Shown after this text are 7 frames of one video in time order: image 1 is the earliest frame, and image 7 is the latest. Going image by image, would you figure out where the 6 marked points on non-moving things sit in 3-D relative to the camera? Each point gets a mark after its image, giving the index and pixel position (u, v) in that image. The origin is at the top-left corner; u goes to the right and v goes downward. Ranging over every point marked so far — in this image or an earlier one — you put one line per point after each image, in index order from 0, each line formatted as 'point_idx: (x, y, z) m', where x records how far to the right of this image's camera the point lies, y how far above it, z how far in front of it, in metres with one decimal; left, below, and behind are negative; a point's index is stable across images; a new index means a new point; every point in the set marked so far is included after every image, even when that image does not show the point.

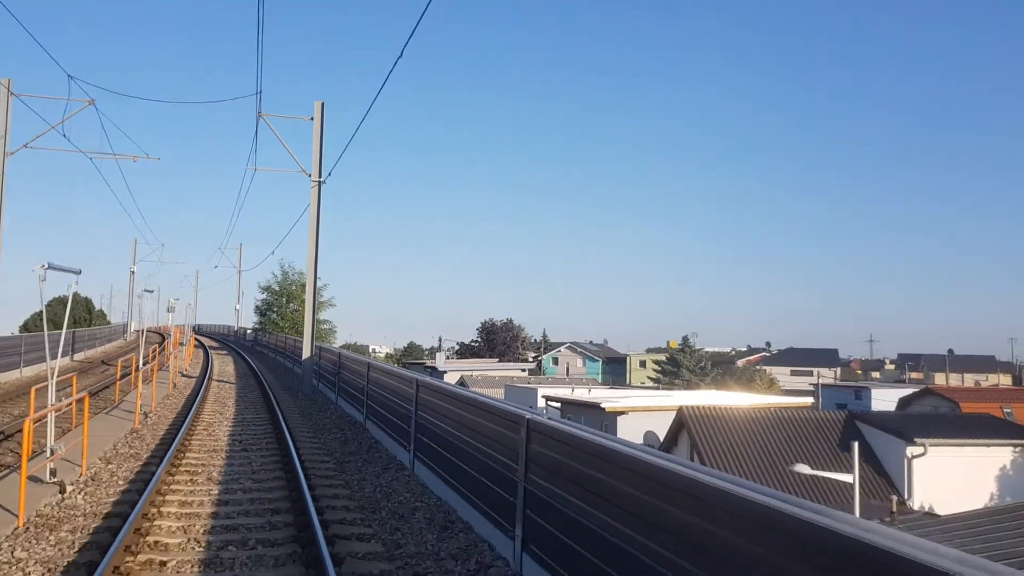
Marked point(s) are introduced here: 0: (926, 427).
0: (+10.4, -3.5, +19.9) m
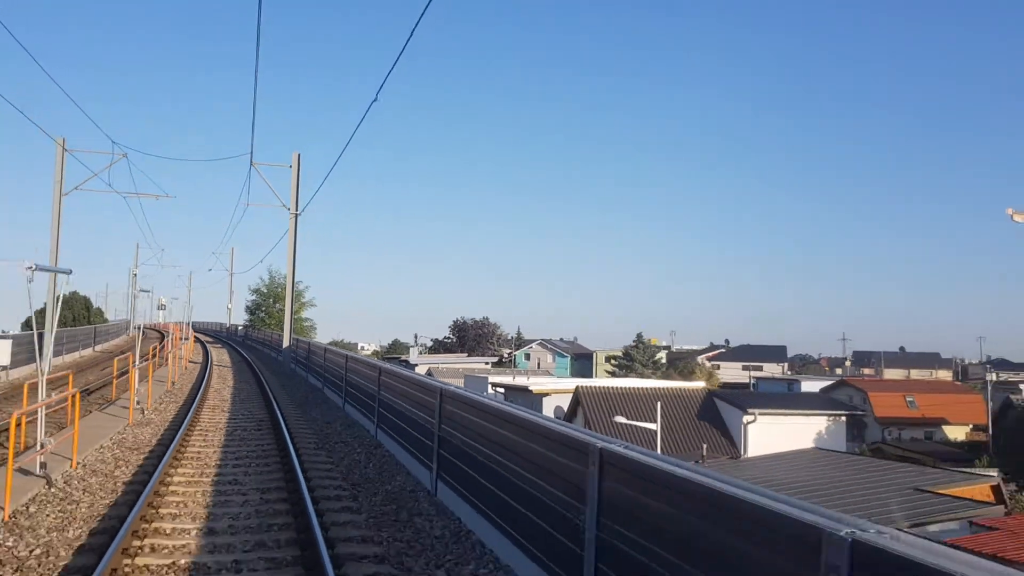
0: (+8.3, -3.7, +25.9) m
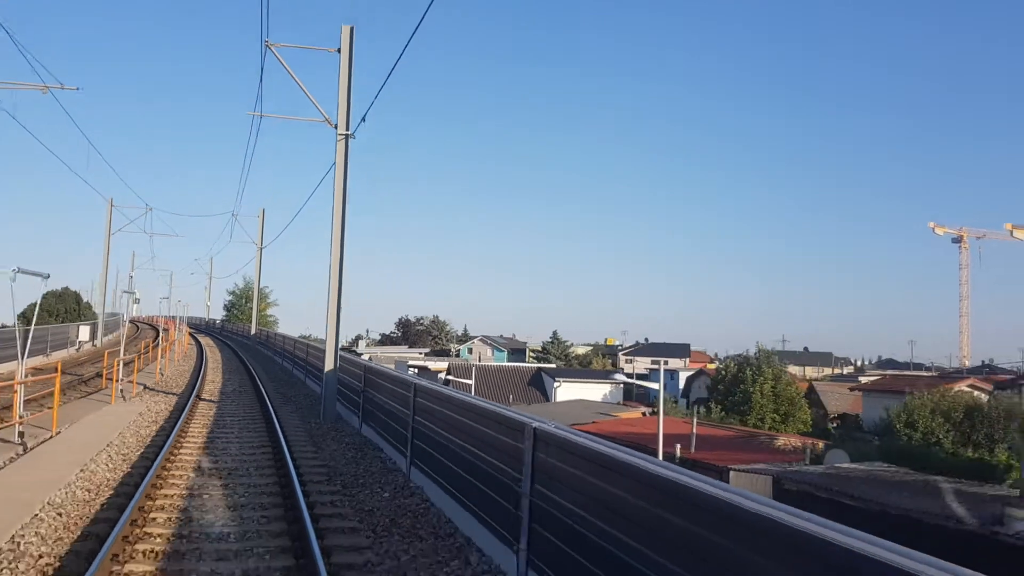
0: (+3.0, -4.3, +39.2) m
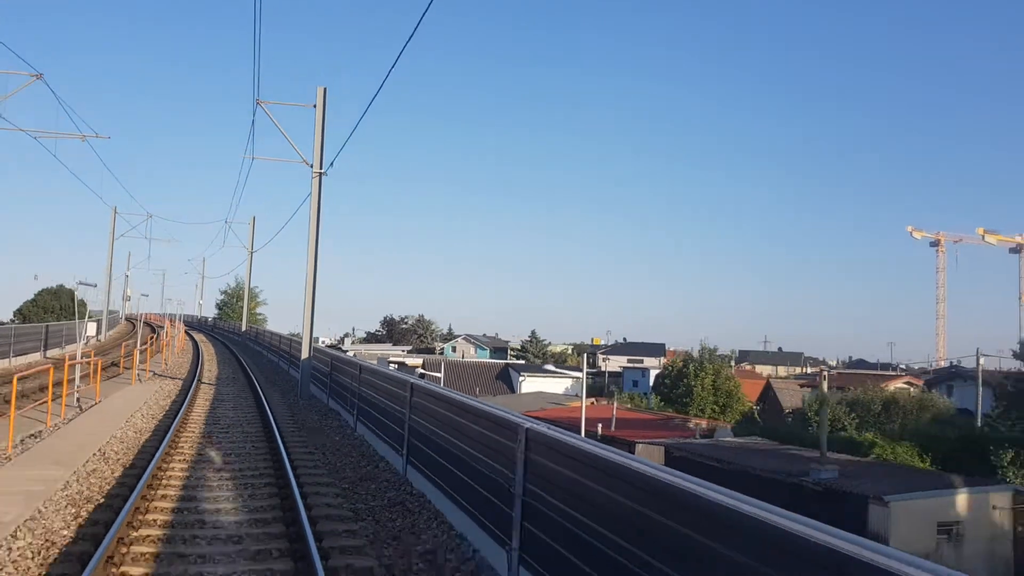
0: (+1.4, -4.5, +42.9) m
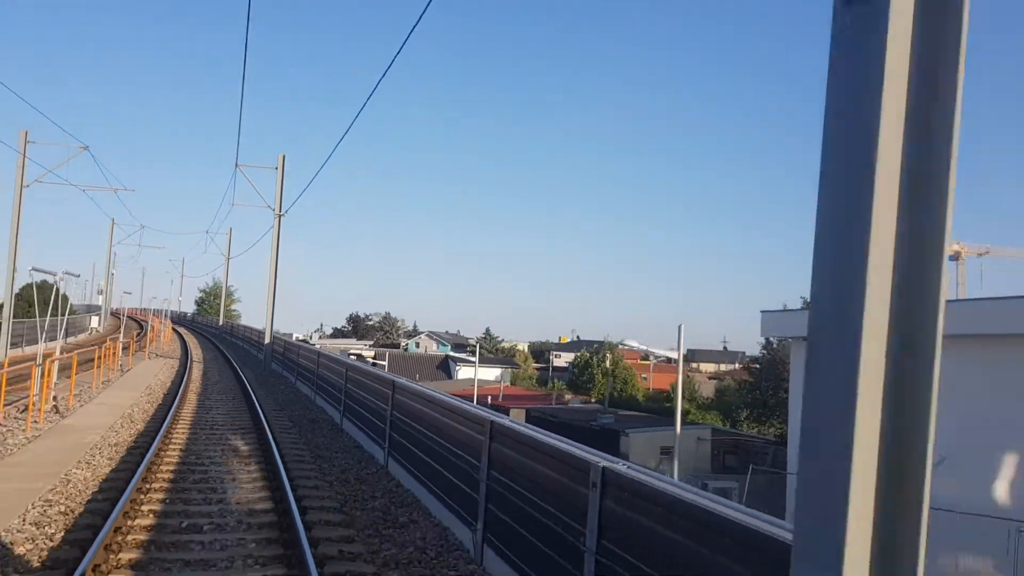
0: (-2.6, -4.7, +50.5) m
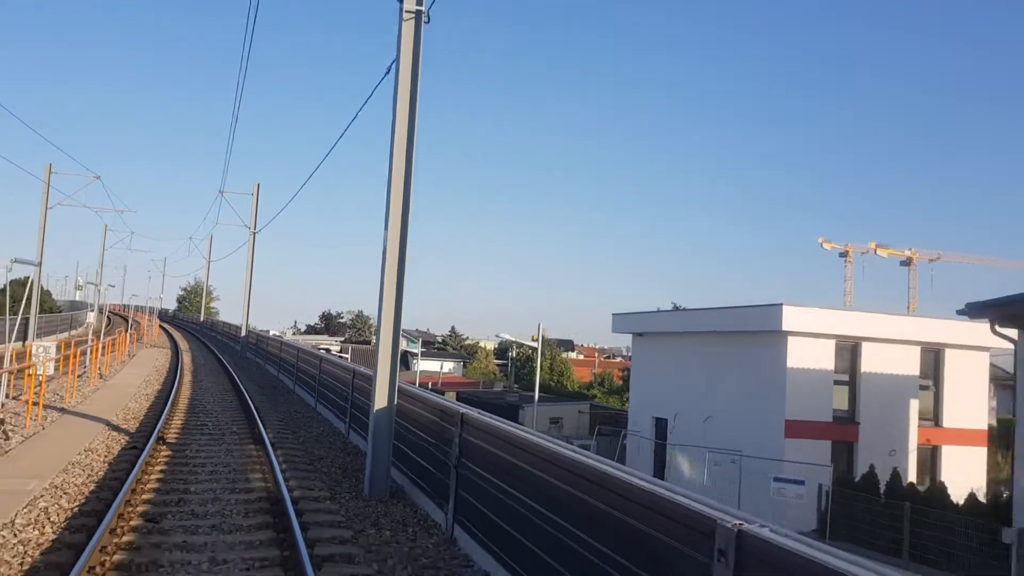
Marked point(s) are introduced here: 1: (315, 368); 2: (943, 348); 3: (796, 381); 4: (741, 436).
0: (-5.9, -4.8, +56.5) m
1: (-4.3, -1.8, +17.7) m
2: (+10.2, -1.4, +18.7) m
3: (+6.2, -2.0, +17.4) m
4: (+5.3, -3.4, +18.3) m
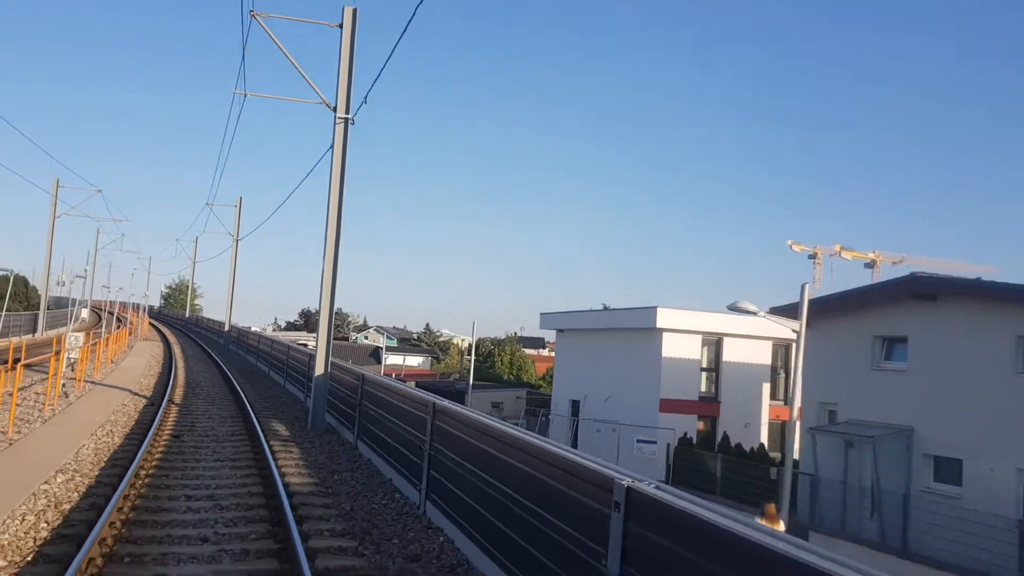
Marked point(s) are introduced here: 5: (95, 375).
0: (-8.7, -4.8, +60.8) m
1: (-6.2, -1.9, +22.1) m
2: (+8.2, -1.6, +23.3) m
3: (+4.3, -2.2, +22.0) m
4: (+3.4, -3.6, +22.9) m
5: (-9.6, -2.0, +18.2) m
